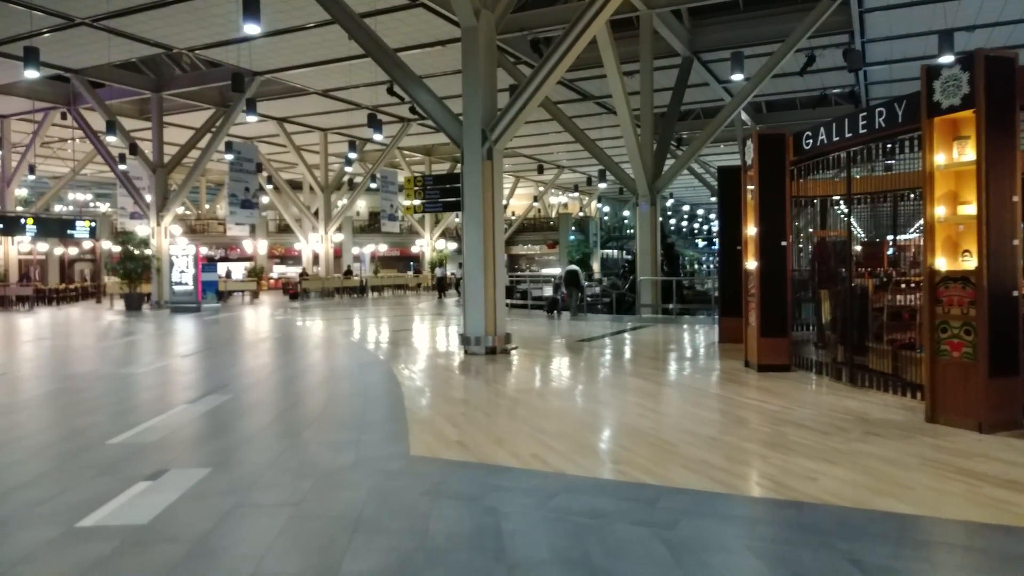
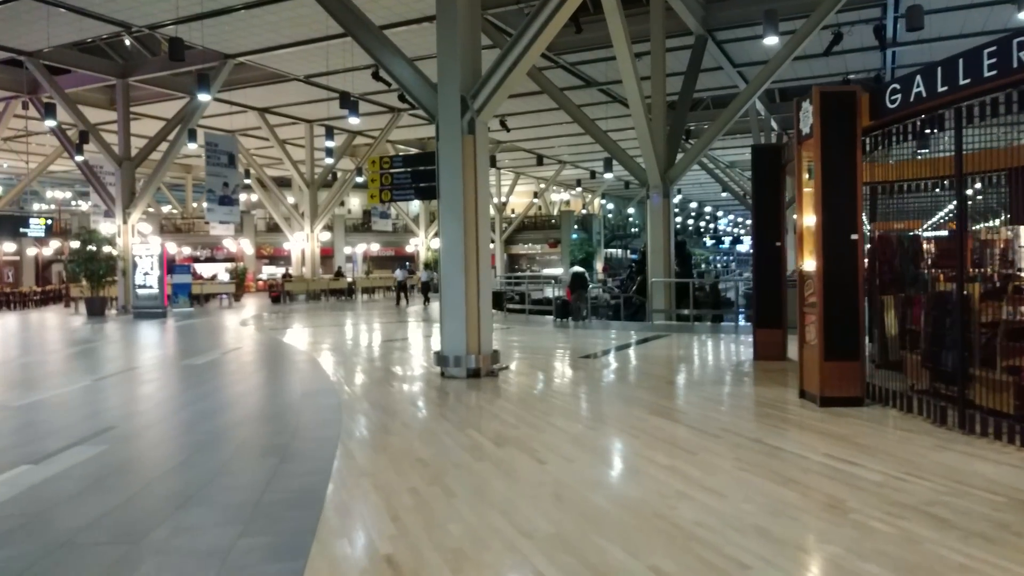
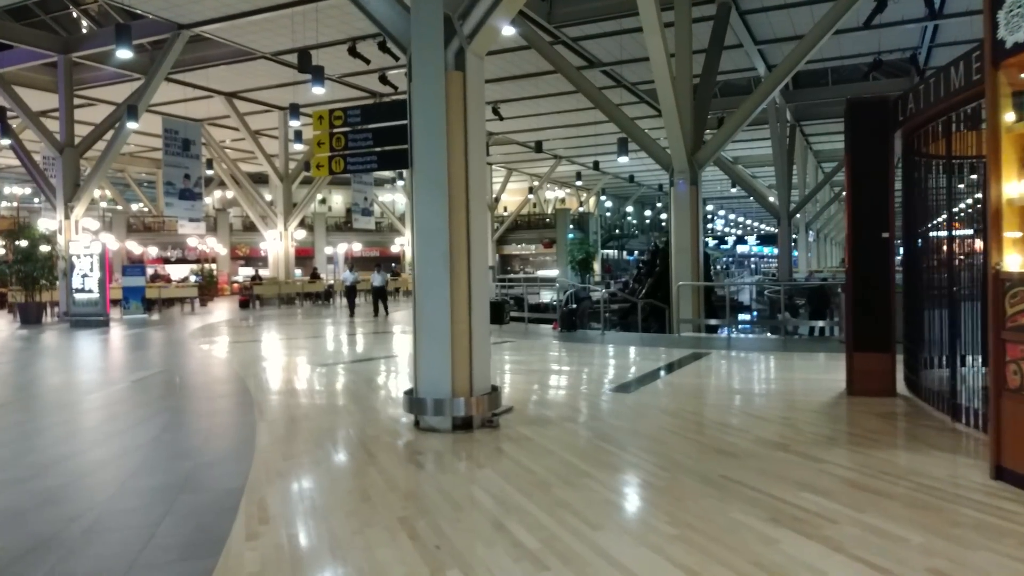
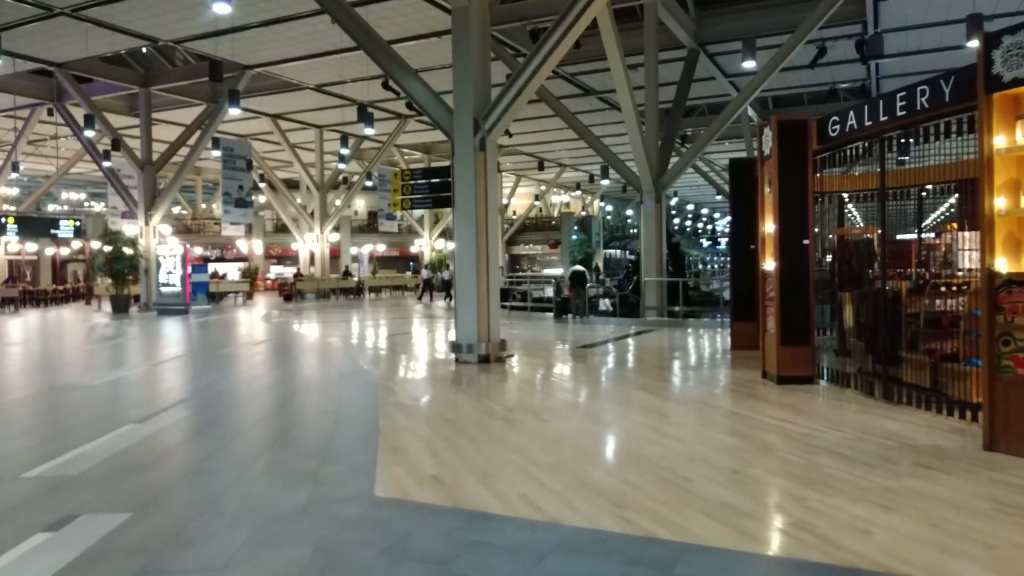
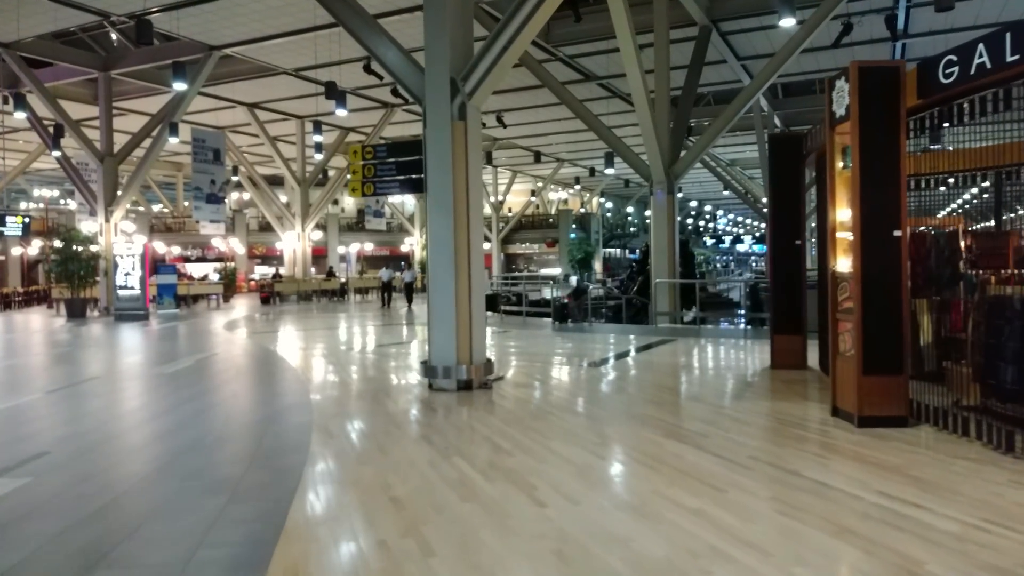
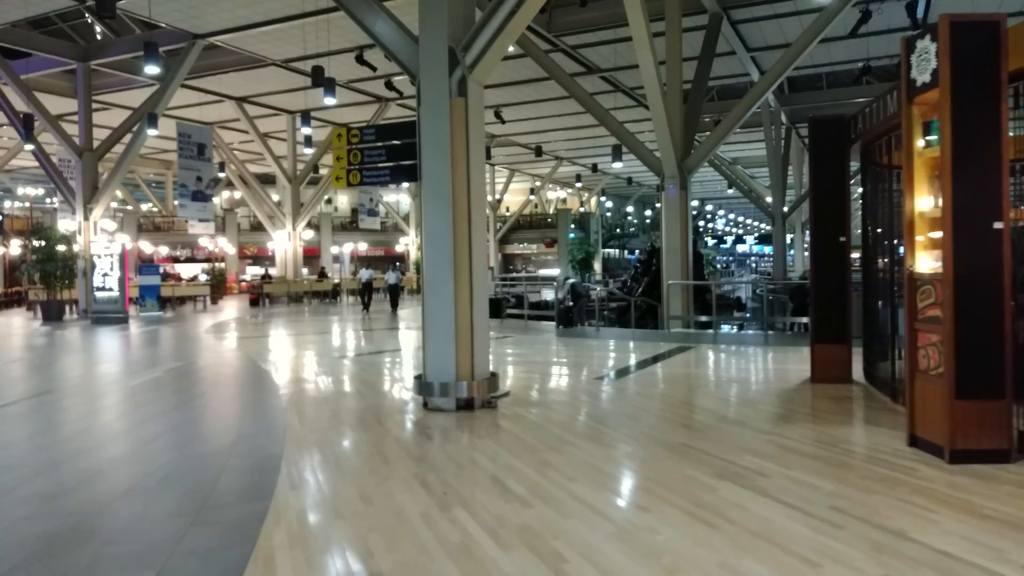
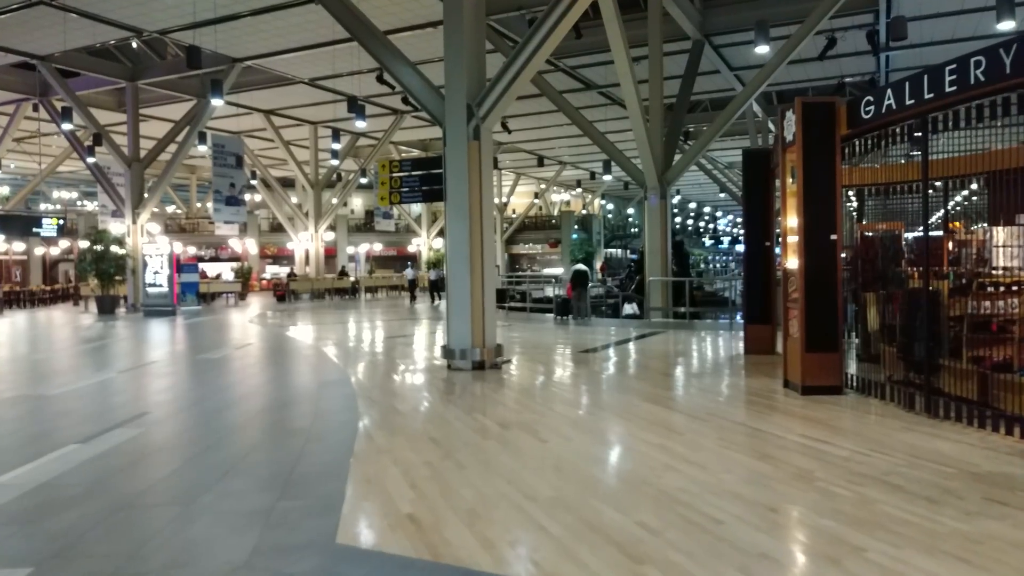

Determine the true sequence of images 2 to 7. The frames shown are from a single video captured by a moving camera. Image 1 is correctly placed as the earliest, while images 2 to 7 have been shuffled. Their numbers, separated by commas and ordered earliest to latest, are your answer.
4, 7, 2, 5, 6, 3
